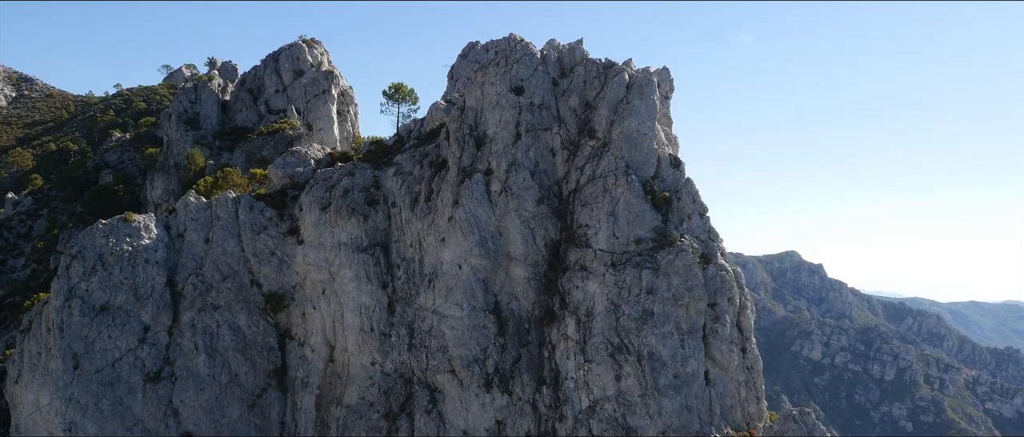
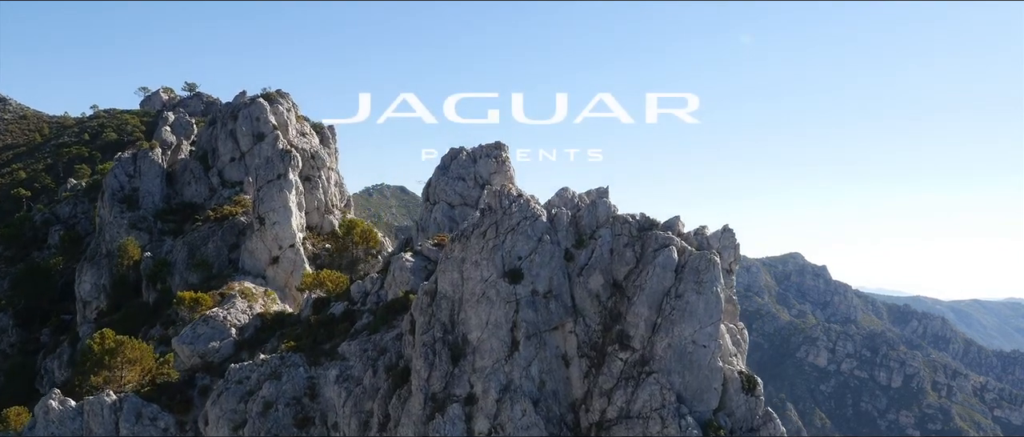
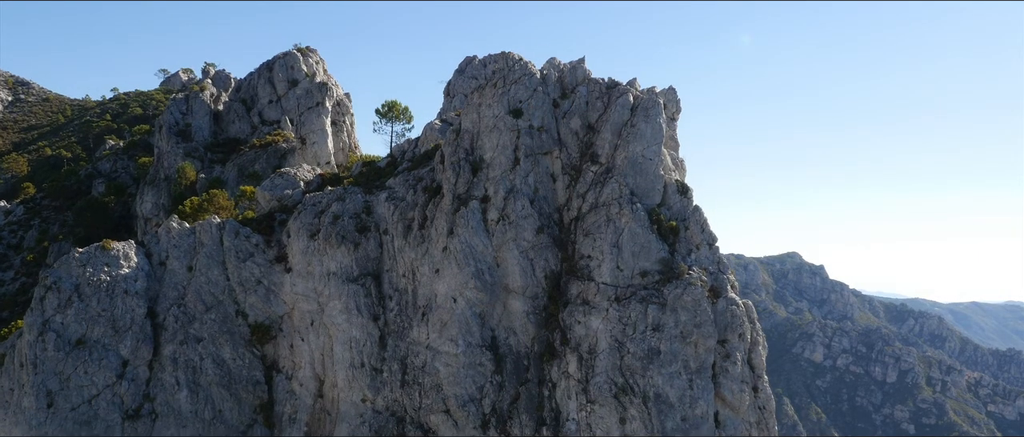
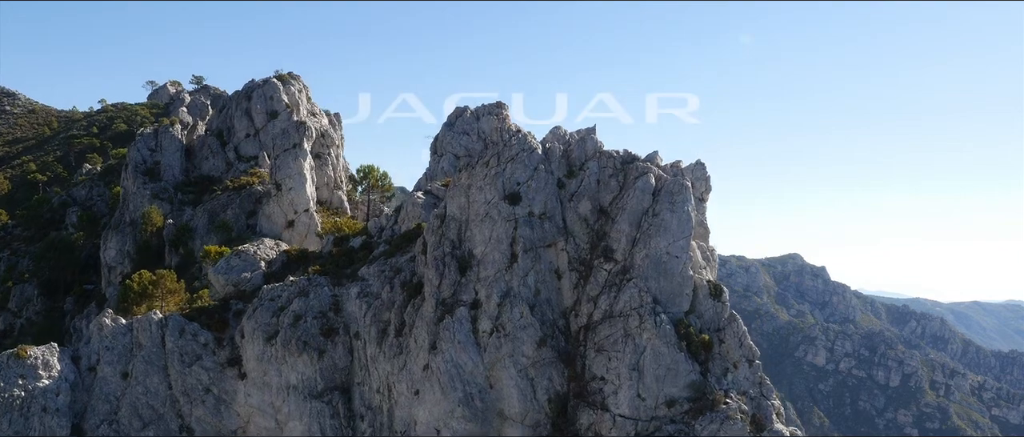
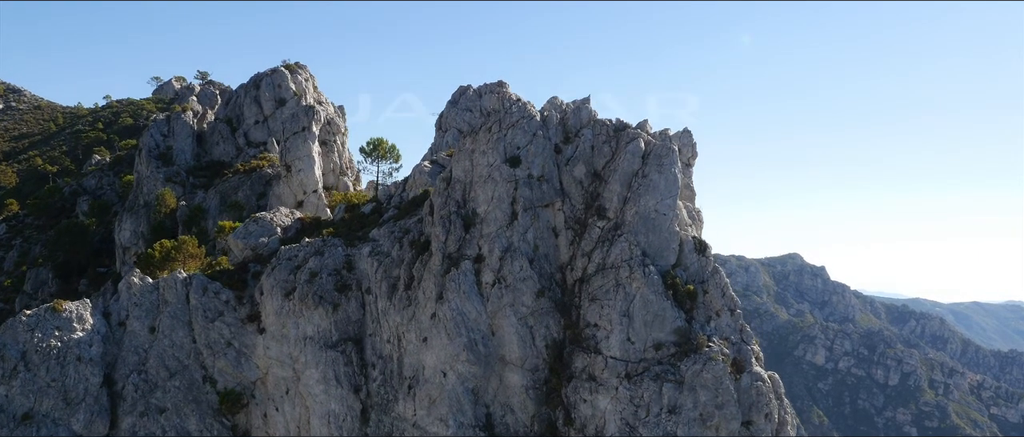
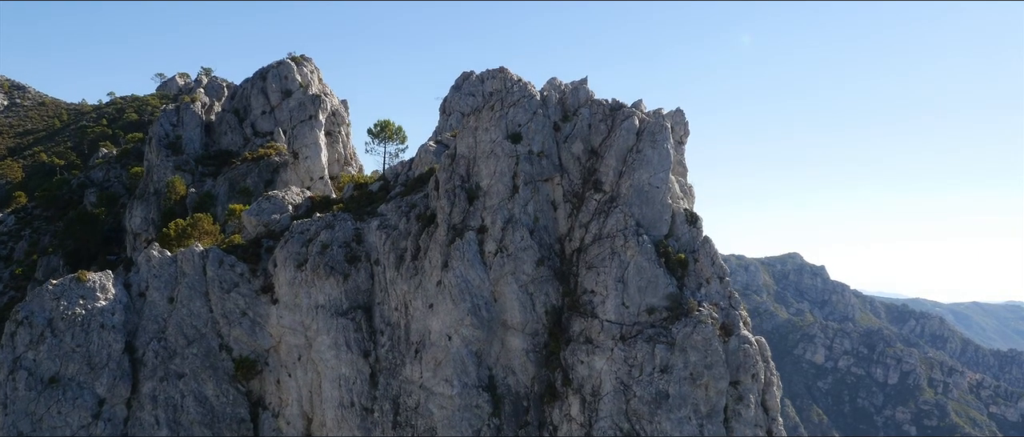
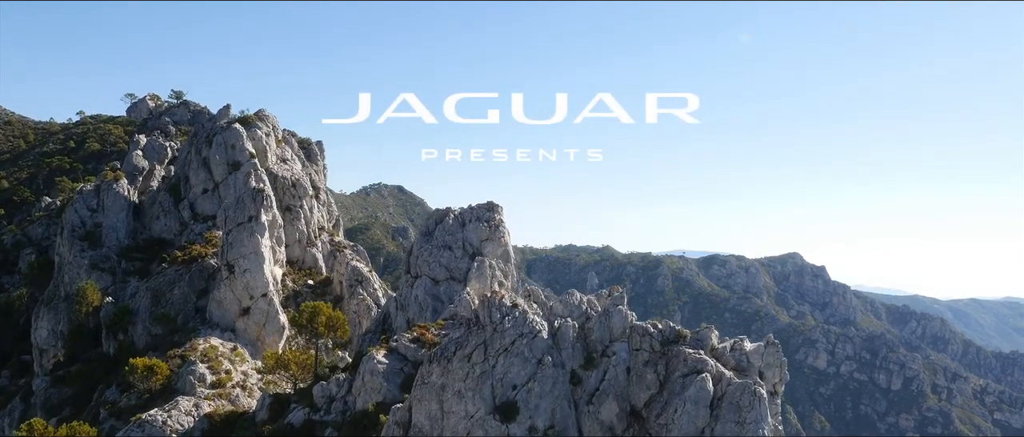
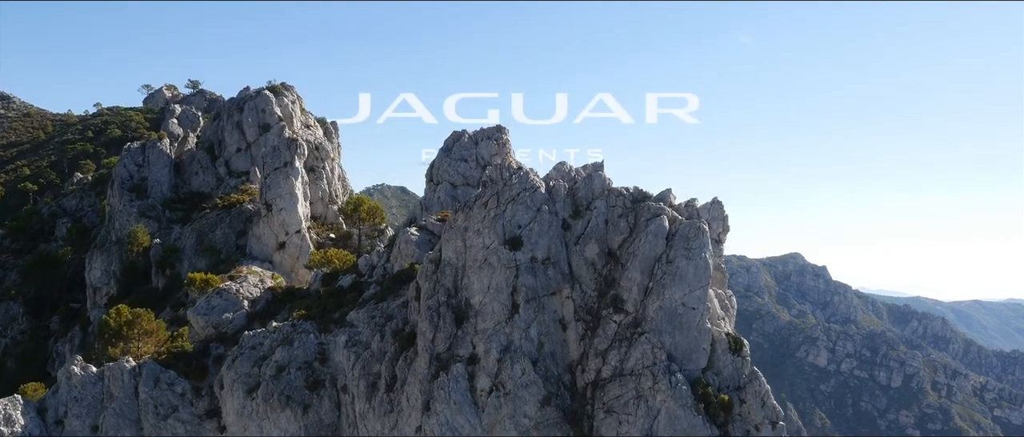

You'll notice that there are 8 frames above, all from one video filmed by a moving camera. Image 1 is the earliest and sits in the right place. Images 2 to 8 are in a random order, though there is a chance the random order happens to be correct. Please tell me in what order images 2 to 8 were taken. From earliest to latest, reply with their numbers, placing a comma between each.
3, 6, 5, 4, 8, 2, 7
